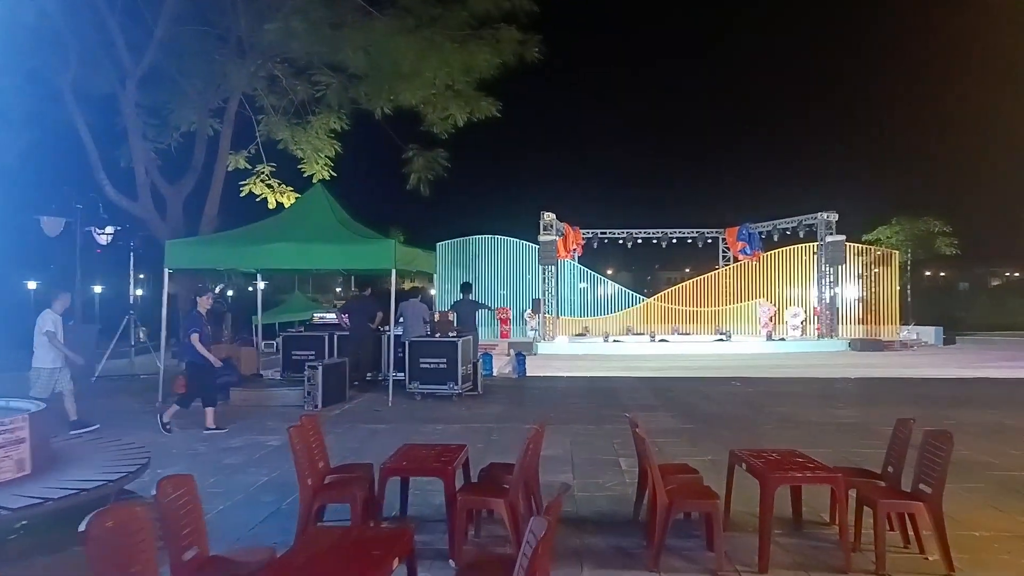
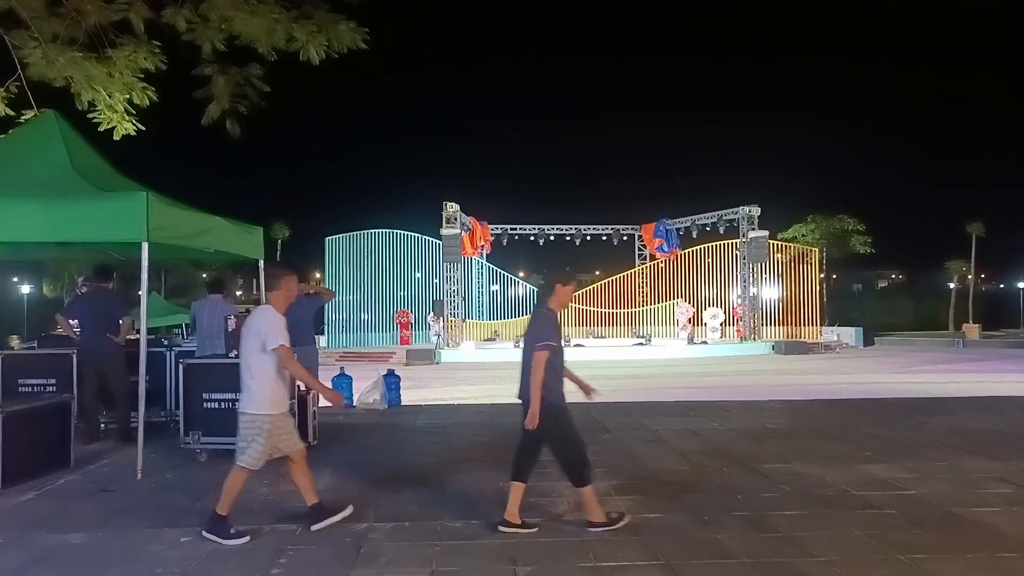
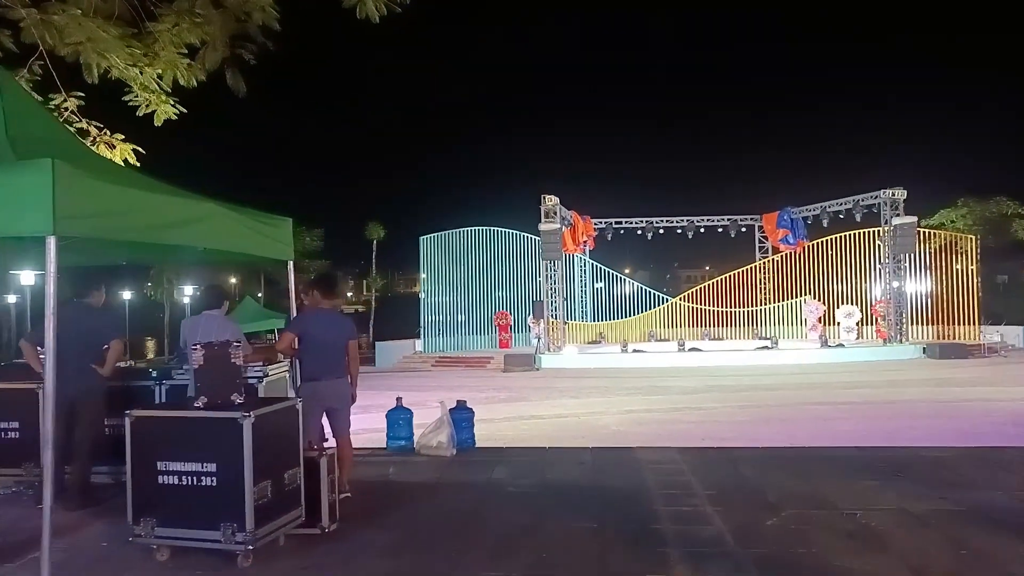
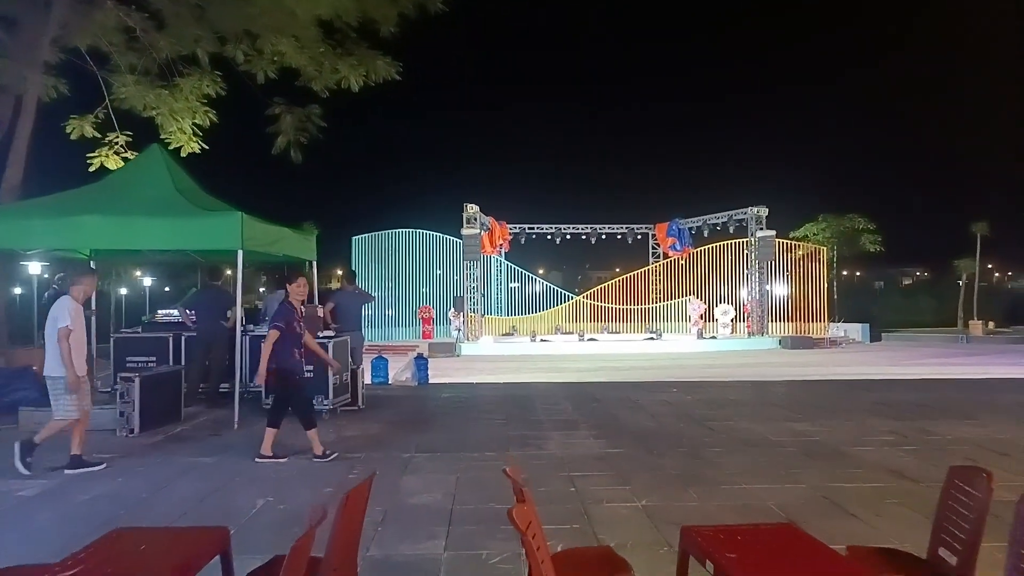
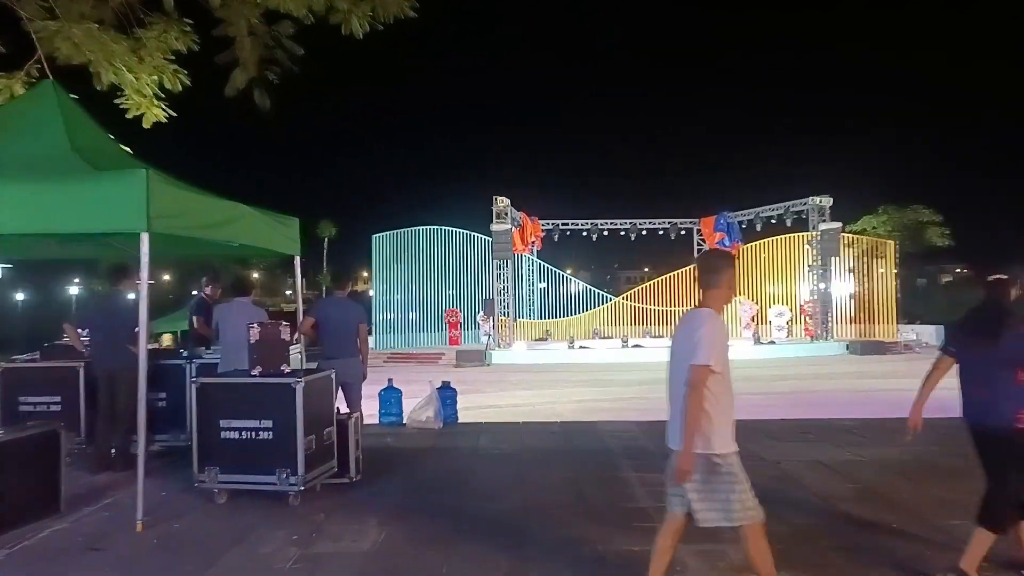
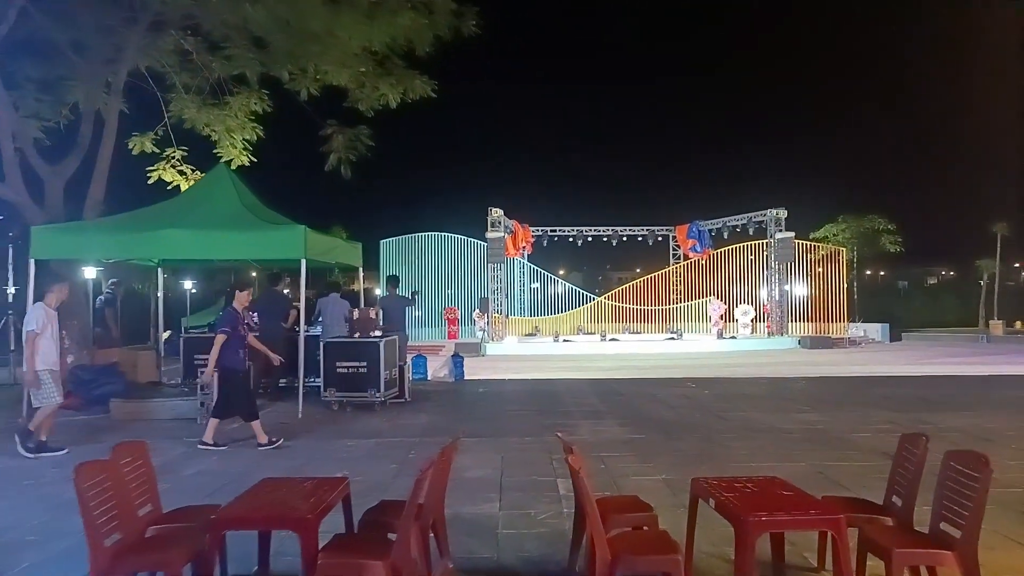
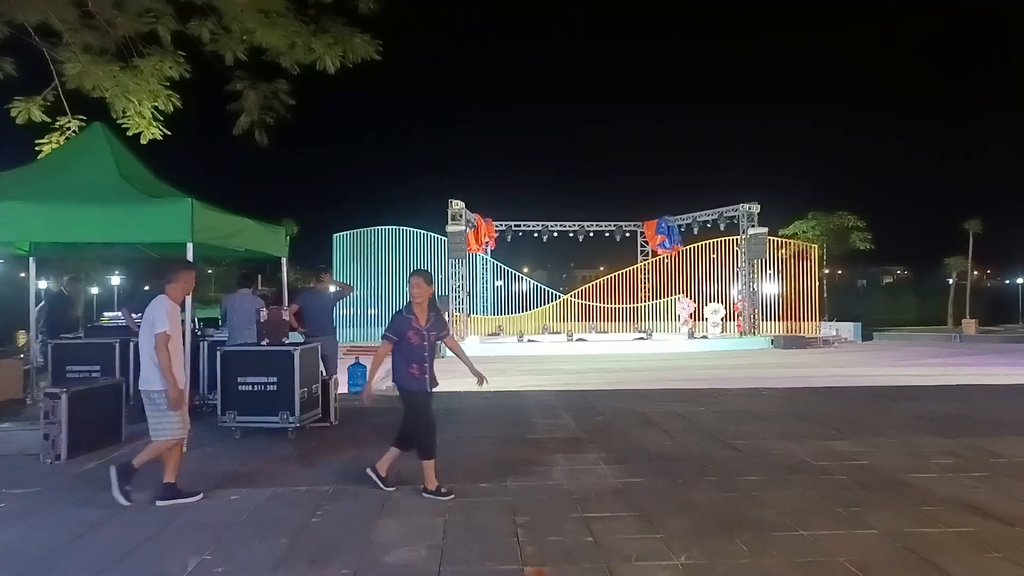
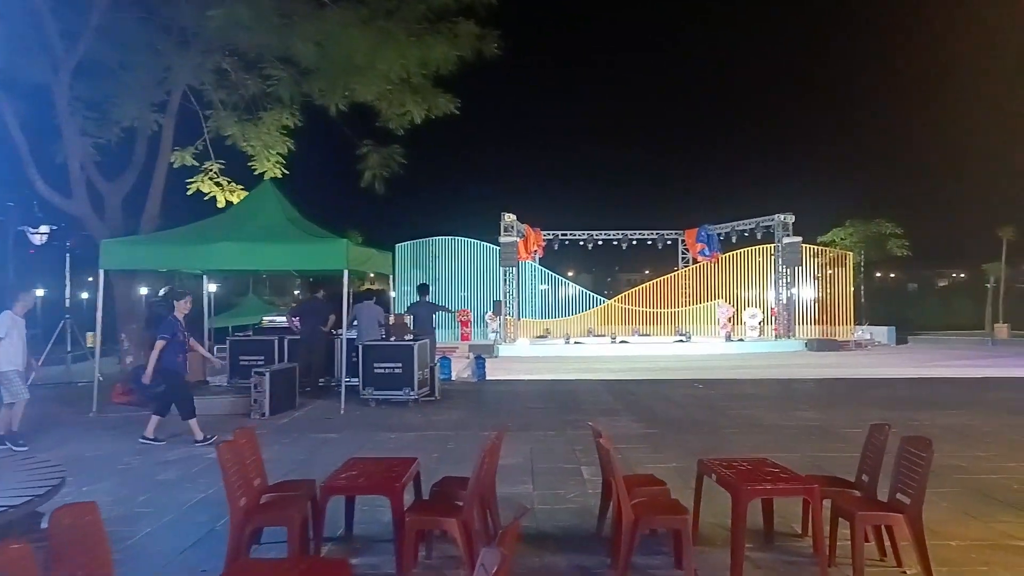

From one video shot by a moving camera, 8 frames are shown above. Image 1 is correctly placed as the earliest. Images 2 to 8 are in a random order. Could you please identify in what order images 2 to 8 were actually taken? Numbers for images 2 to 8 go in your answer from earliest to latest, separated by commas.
8, 6, 4, 7, 2, 5, 3
